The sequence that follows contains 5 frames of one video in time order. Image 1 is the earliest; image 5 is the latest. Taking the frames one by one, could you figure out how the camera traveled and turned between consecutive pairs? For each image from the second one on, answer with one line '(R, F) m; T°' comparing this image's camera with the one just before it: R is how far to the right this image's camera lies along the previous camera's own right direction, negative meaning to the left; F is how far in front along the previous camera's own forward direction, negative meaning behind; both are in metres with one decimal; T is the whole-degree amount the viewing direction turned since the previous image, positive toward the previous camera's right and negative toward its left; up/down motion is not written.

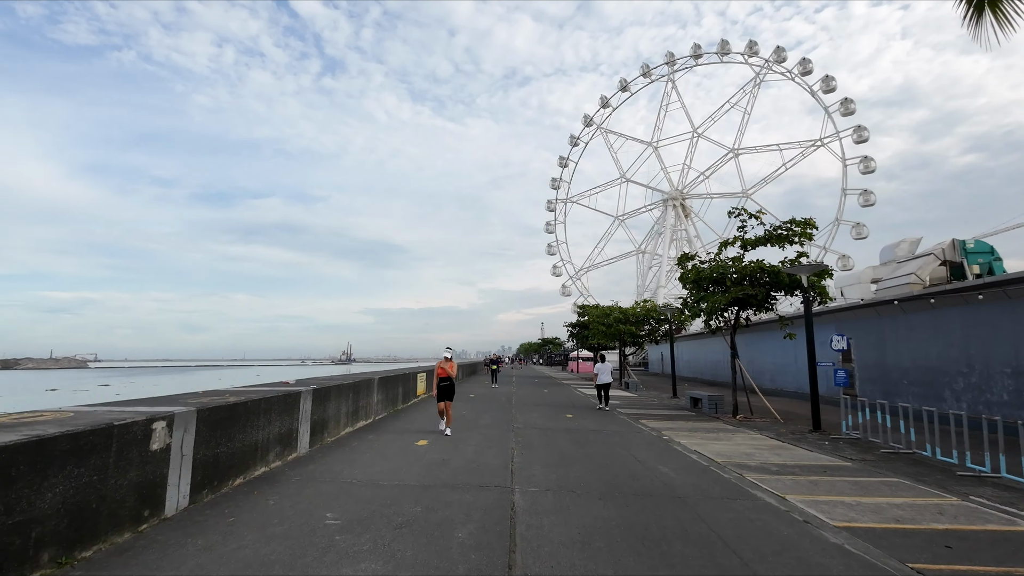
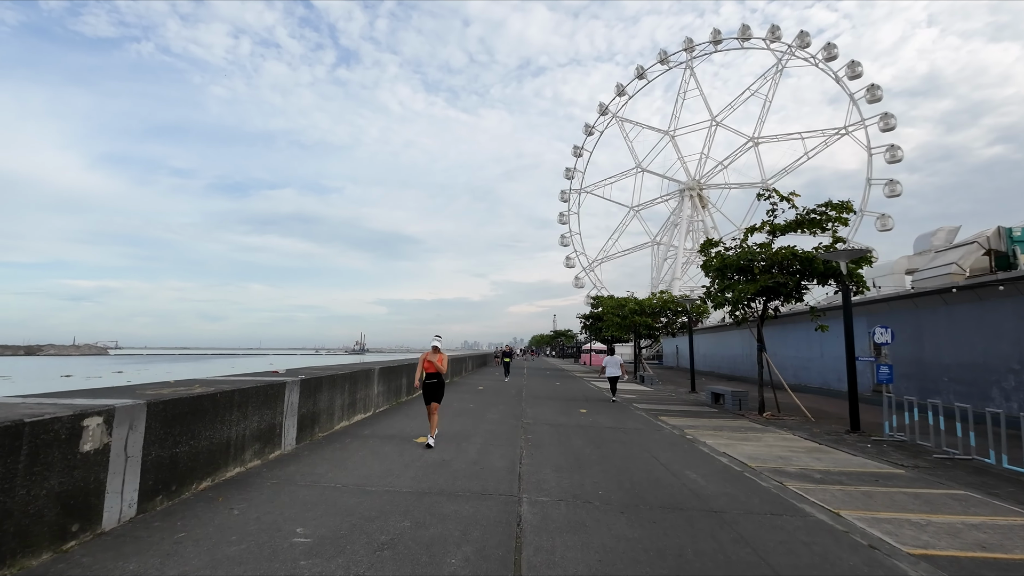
(0.0, +0.9) m; -1°
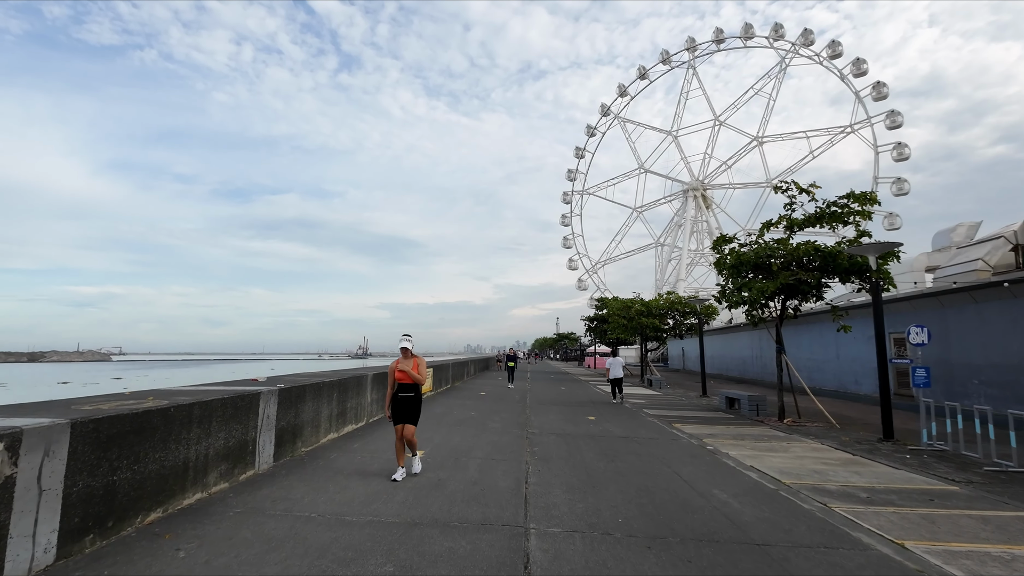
(0.0, +0.8) m; 0°
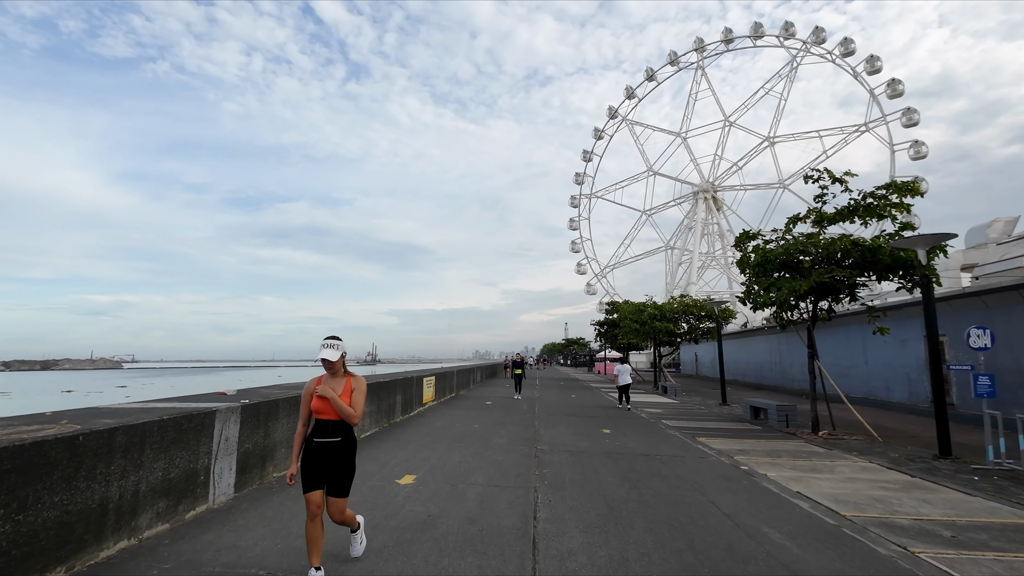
(0.0, +1.1) m; -1°
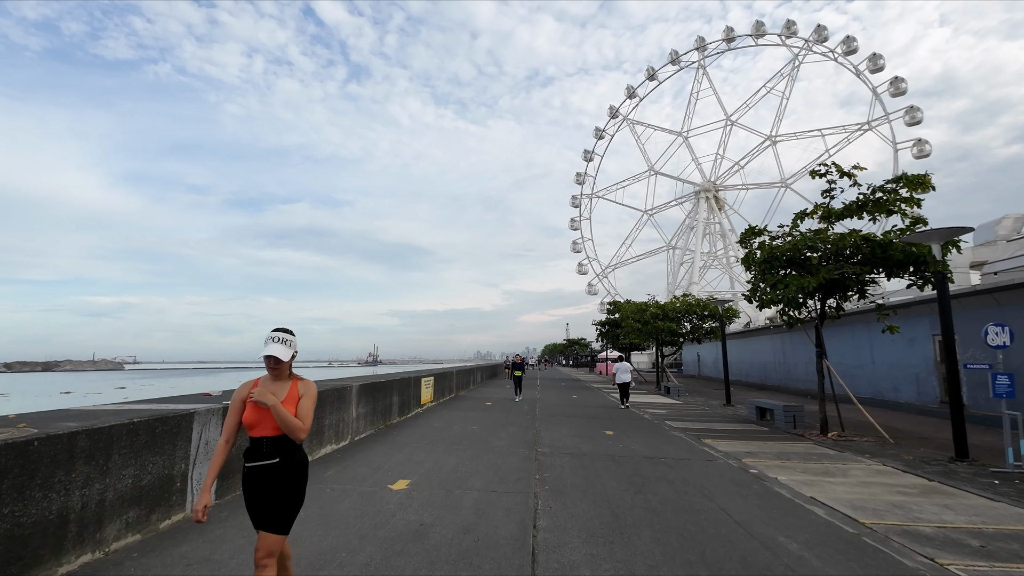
(0.0, +0.3) m; 0°
